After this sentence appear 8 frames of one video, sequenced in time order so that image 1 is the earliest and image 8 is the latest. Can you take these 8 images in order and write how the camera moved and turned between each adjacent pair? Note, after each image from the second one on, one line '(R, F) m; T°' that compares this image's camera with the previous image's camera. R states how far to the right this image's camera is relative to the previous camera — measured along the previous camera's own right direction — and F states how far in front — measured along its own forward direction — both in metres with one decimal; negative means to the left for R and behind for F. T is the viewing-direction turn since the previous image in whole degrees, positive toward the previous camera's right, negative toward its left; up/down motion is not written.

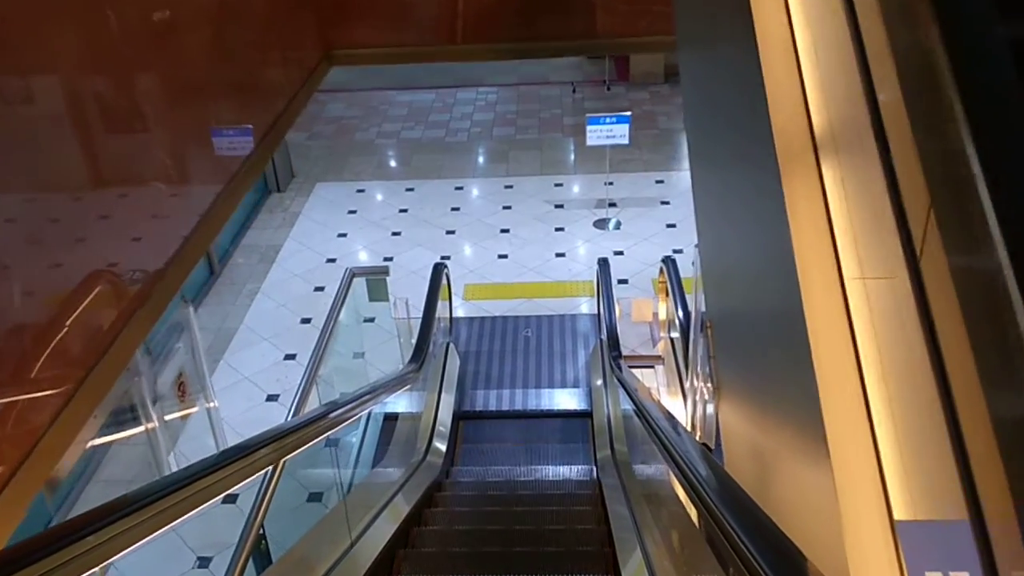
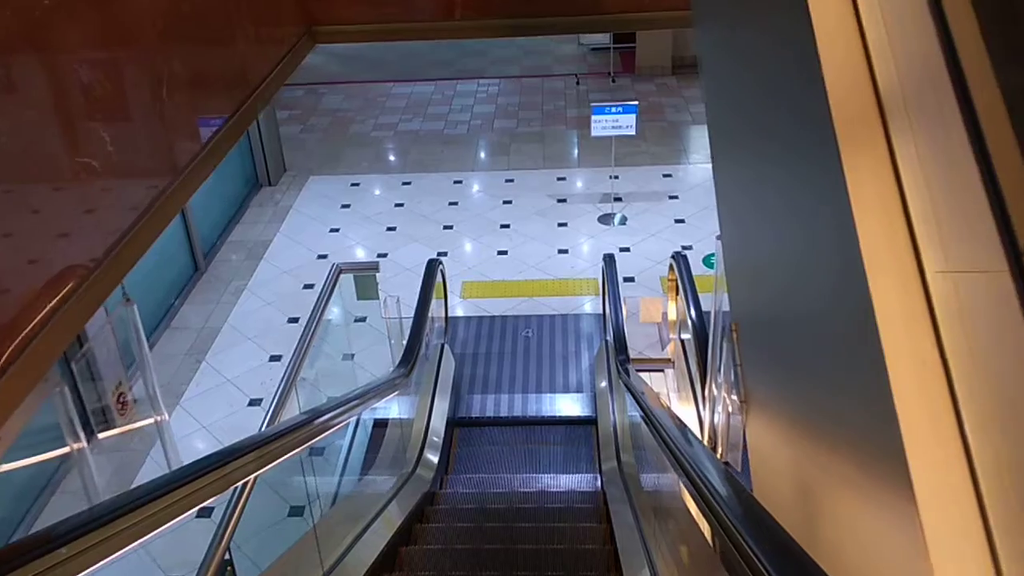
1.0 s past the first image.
(0.0, +0.4) m; 0°
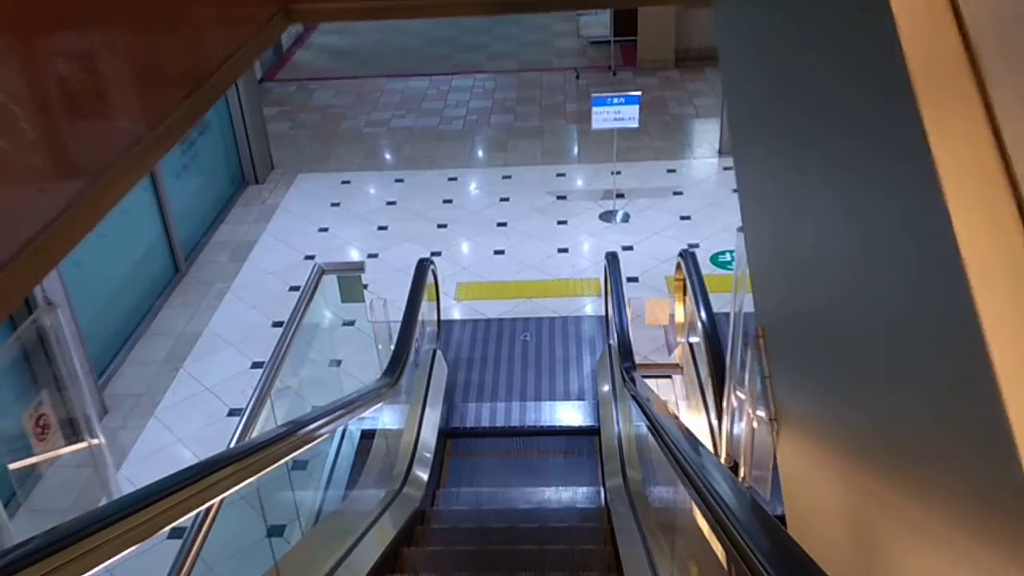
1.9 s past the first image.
(0.0, +0.4) m; 0°
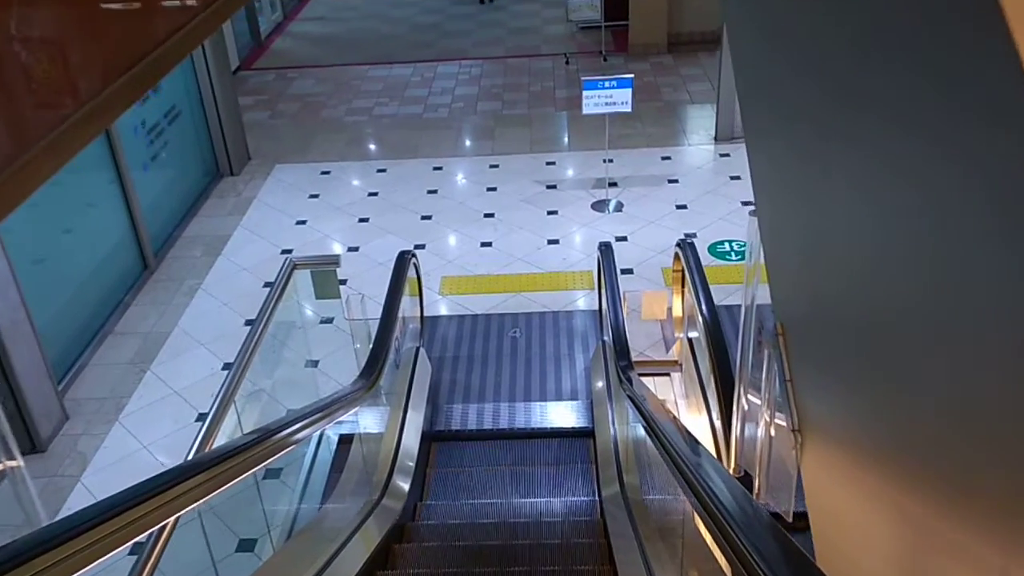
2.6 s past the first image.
(0.0, +0.3) m; +1°
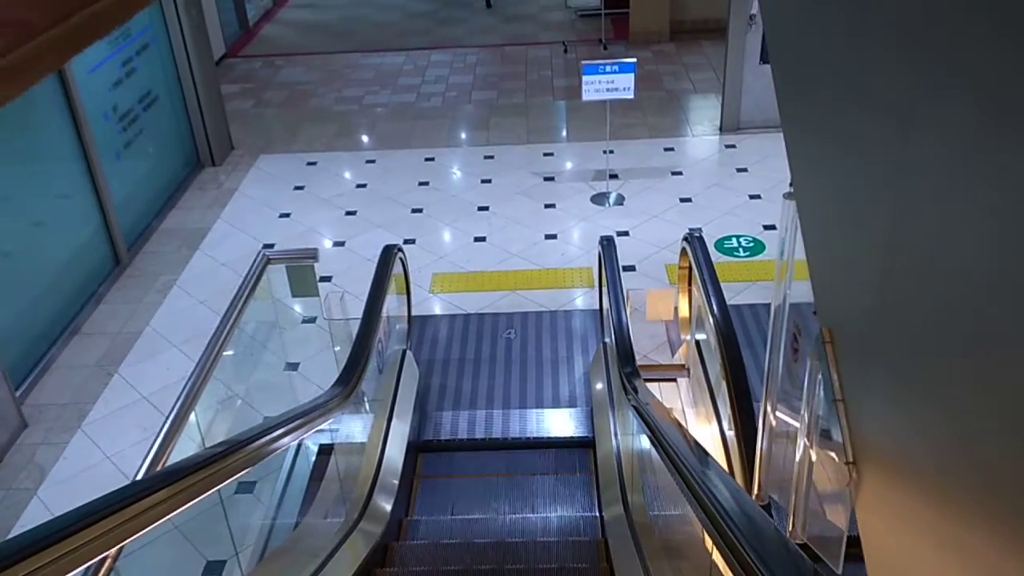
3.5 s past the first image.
(0.0, +0.4) m; 0°
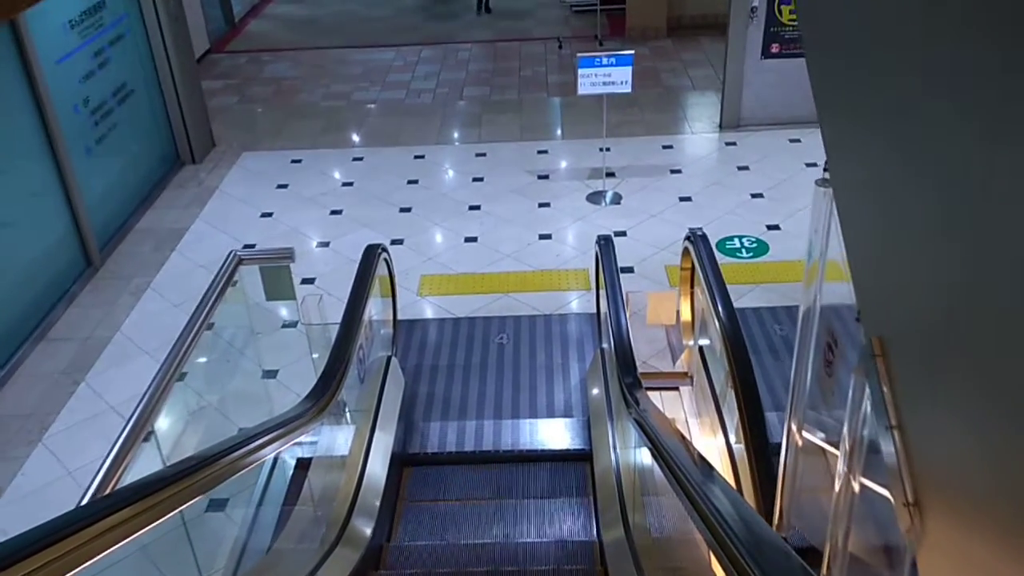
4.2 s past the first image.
(0.0, +0.3) m; 0°
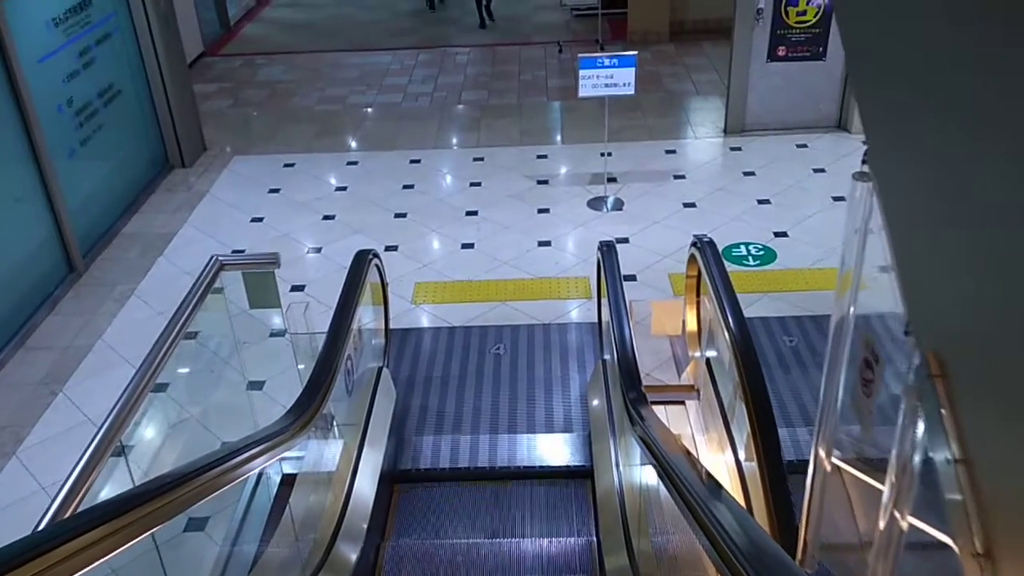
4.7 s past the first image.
(0.0, +0.2) m; 0°
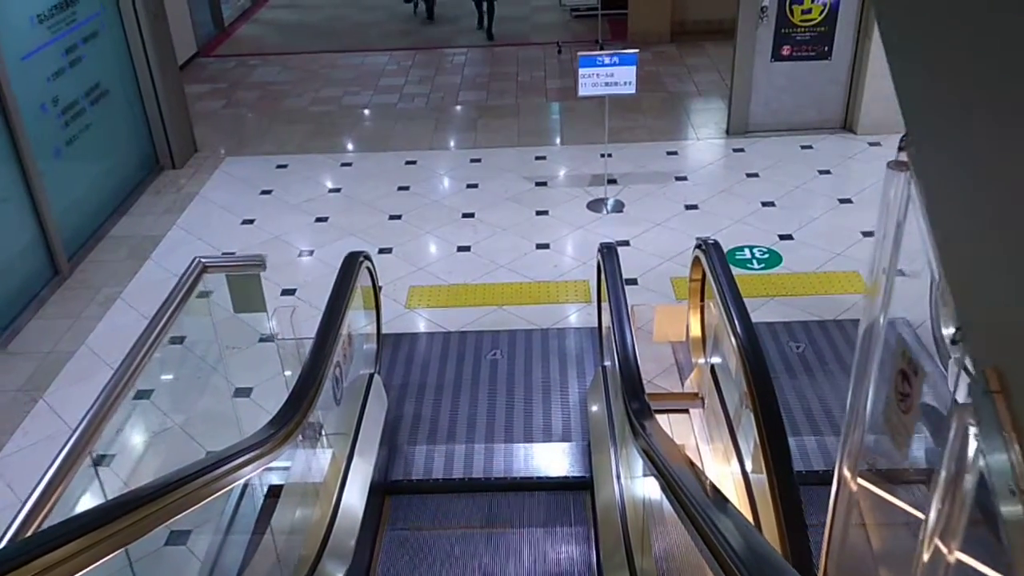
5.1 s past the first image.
(0.0, +0.2) m; 0°
